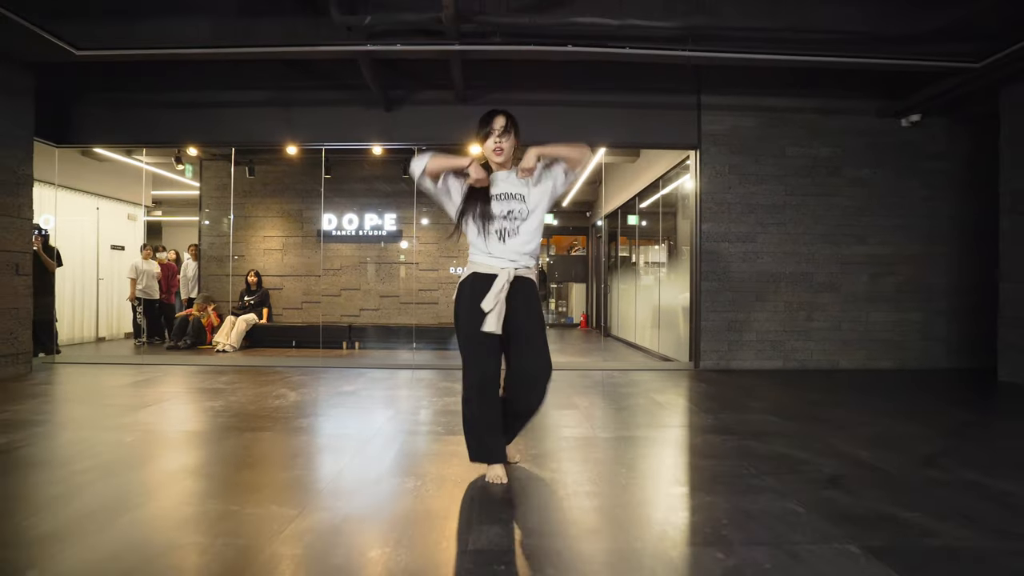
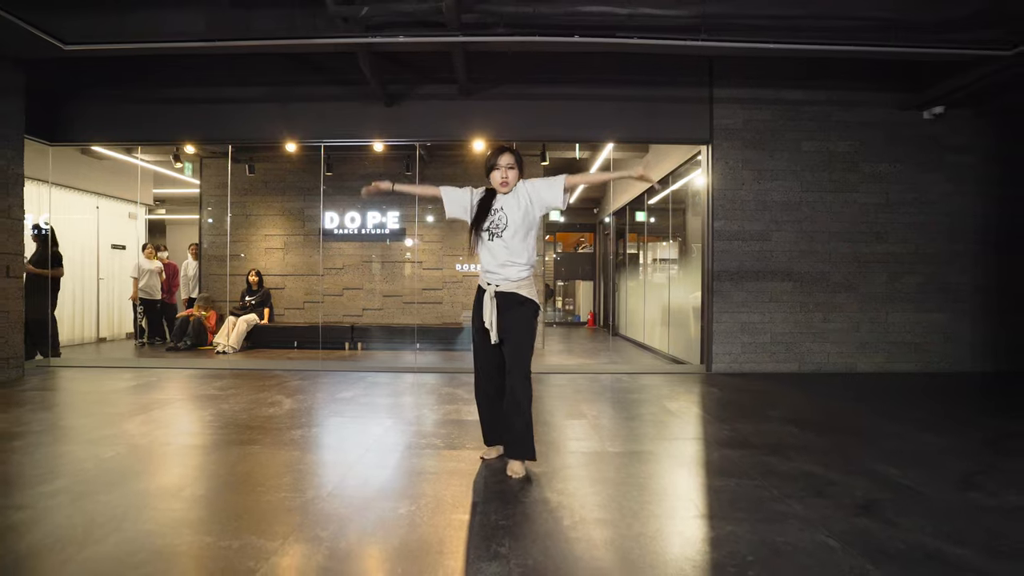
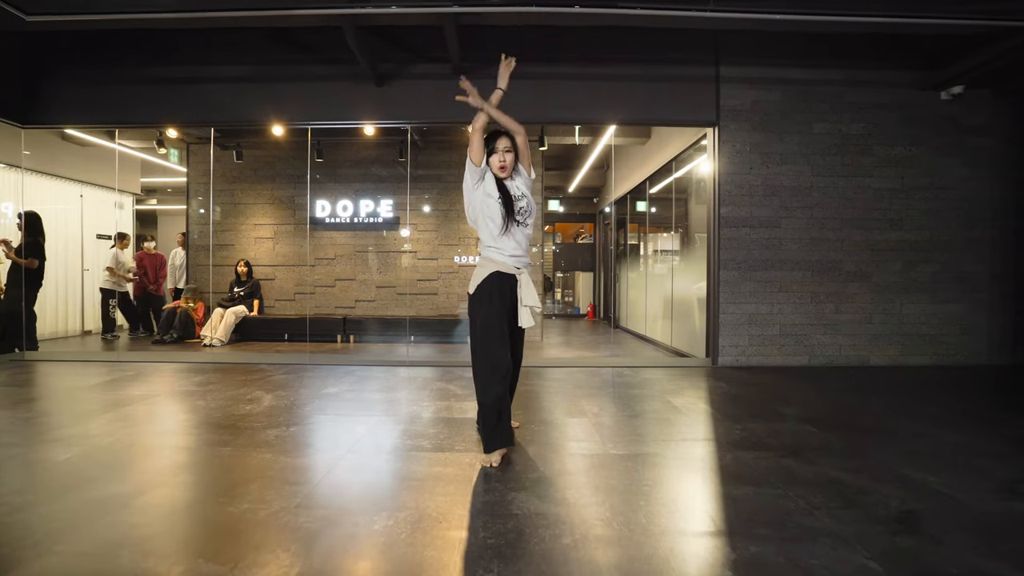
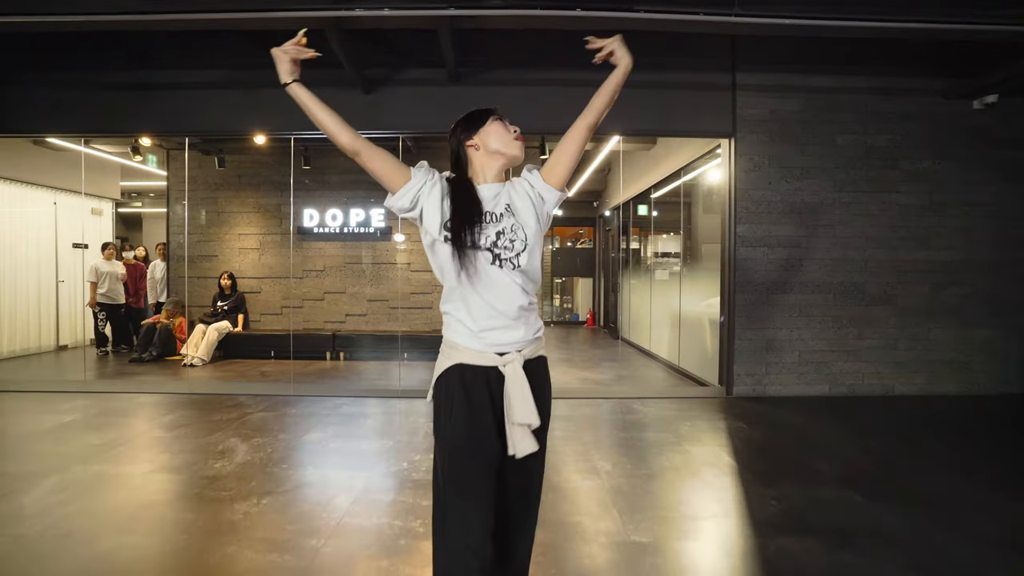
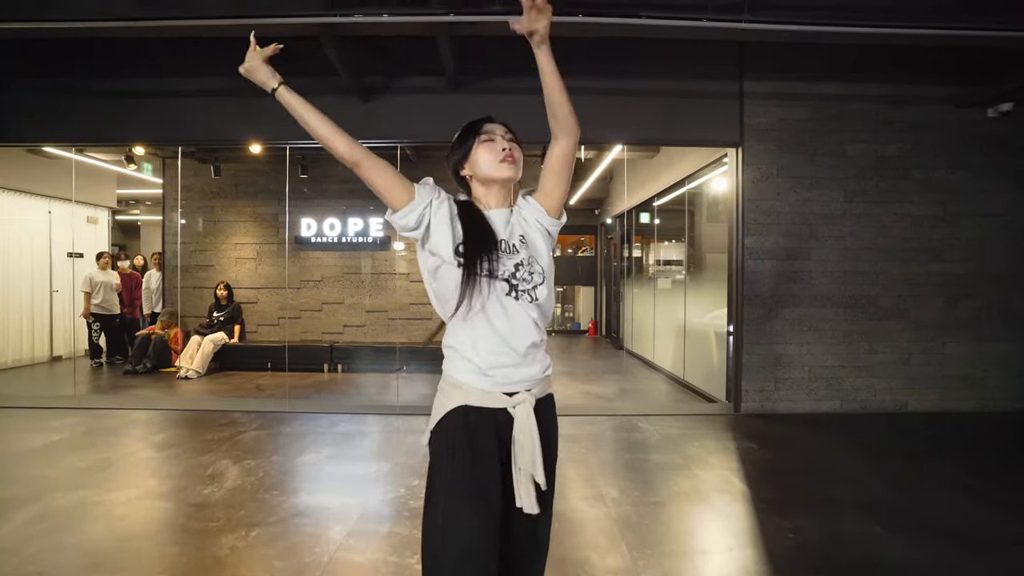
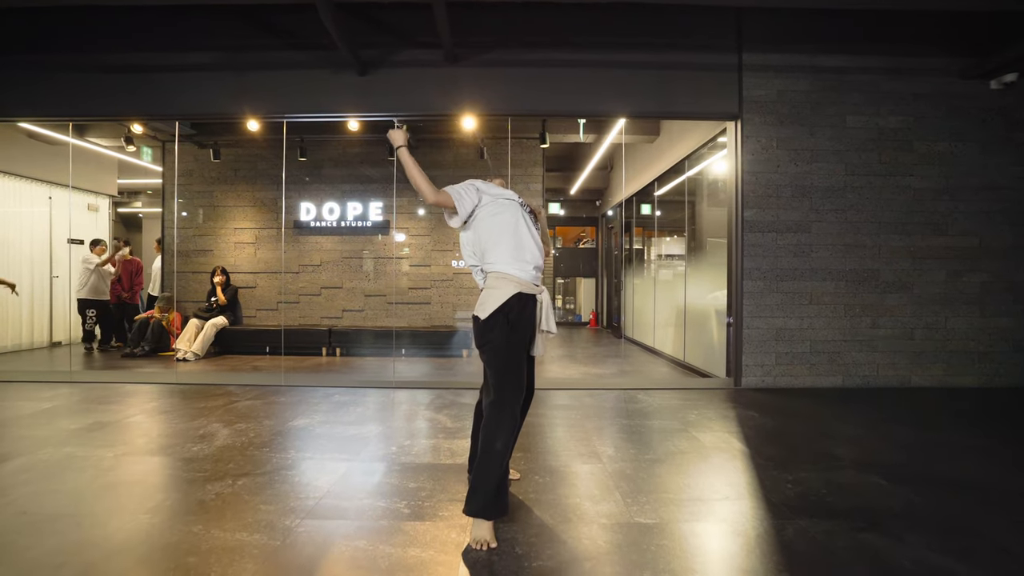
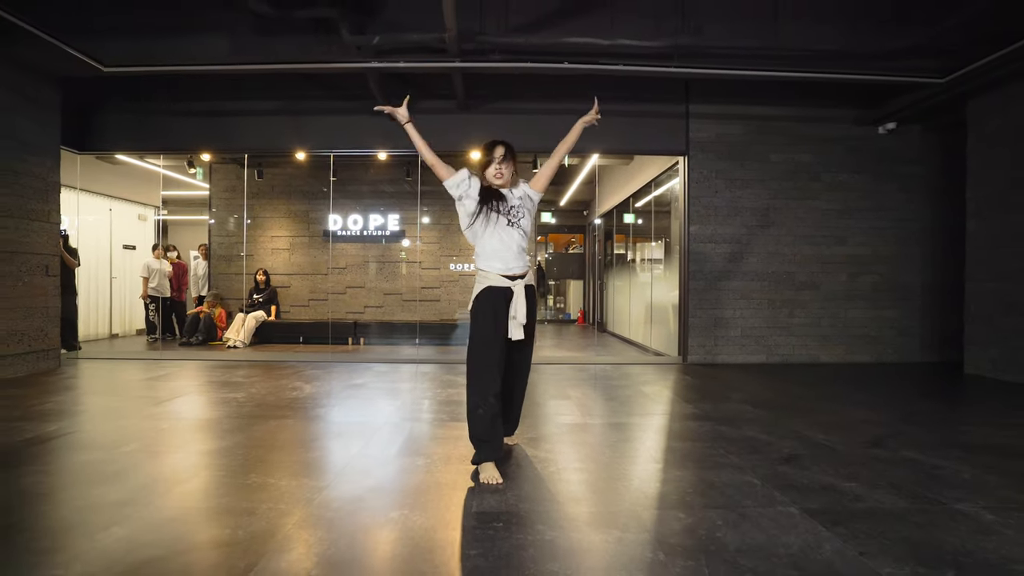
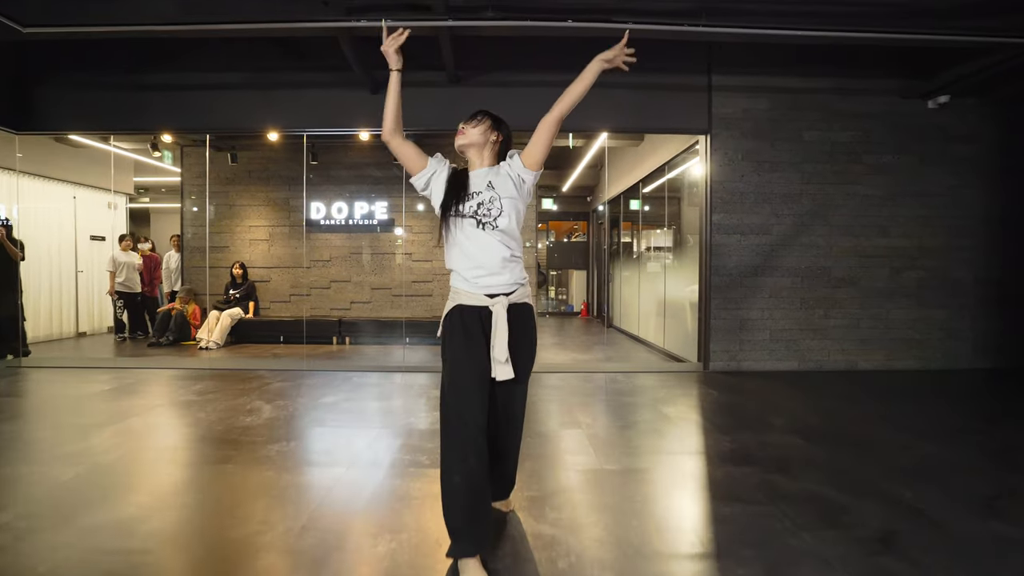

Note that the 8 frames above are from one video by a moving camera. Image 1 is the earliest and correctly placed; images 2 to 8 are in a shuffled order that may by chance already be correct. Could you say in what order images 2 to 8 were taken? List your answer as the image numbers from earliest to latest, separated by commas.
7, 8, 4, 5, 2, 3, 6
